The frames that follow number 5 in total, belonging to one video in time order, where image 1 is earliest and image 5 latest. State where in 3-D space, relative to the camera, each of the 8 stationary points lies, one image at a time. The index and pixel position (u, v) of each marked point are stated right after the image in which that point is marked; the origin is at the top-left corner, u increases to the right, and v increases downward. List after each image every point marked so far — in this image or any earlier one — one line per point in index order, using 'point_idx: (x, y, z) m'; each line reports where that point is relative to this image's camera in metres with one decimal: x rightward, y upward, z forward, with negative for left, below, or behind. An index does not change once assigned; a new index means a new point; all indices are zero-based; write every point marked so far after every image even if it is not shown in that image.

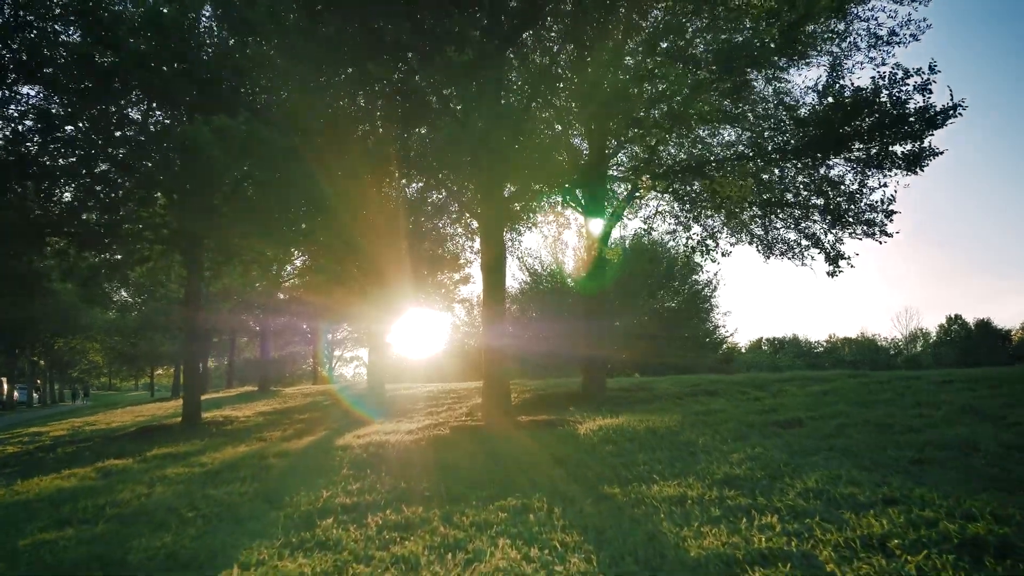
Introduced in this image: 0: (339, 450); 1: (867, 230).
0: (-1.9, -1.8, +12.4) m
1: (+5.0, +0.8, +16.1) m
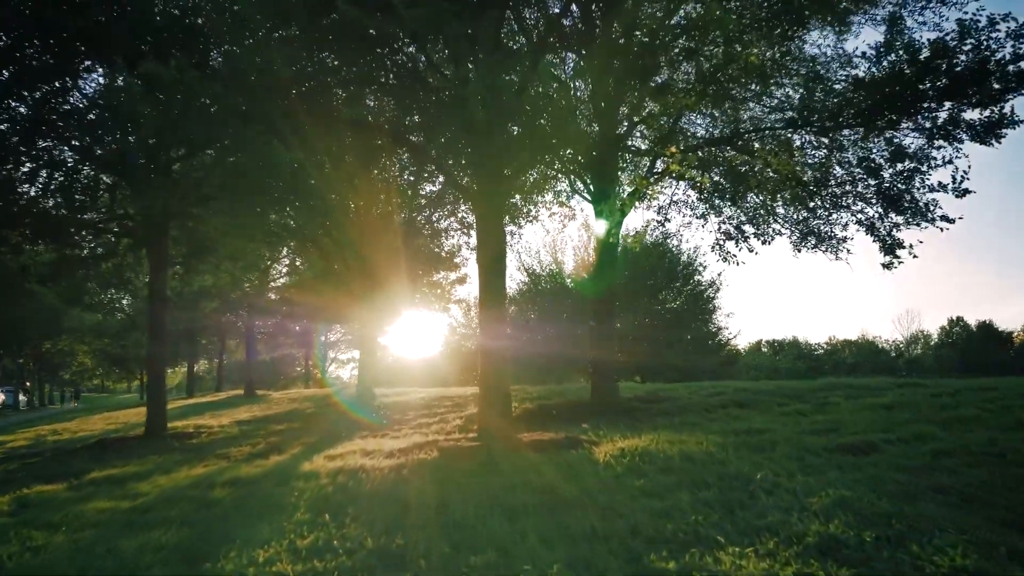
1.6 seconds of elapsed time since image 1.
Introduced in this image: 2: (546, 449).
0: (-1.9, -1.7, +10.1) m
1: (+5.1, +0.9, +13.8) m
2: (+0.3, -1.6, +11.0) m
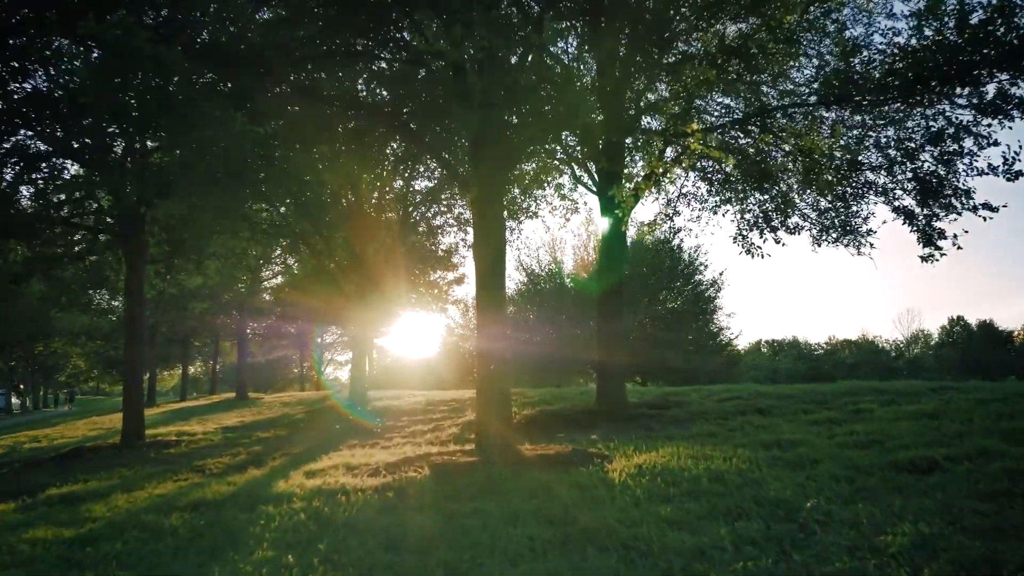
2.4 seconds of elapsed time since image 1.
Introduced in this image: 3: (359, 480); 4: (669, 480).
0: (-1.9, -1.7, +8.8) m
1: (+5.1, +0.9, +12.5) m
2: (+0.3, -1.5, +9.8) m
3: (-1.4, -1.7, +9.9) m
4: (+1.2, -1.4, +8.3) m
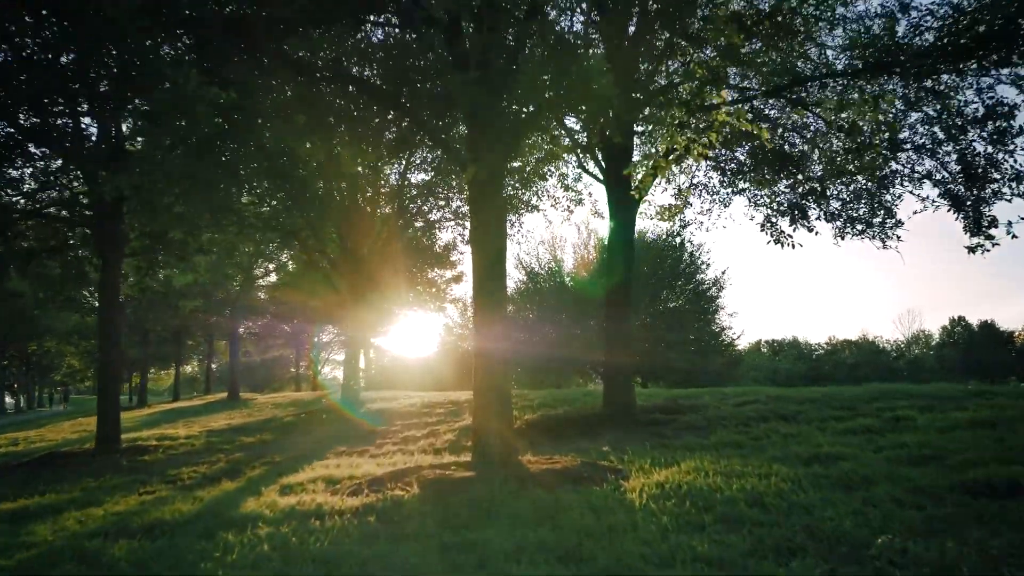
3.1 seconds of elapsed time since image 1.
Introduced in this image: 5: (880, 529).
0: (-1.8, -1.6, +7.6) m
1: (+5.1, +1.0, +11.3) m
2: (+0.4, -1.5, +8.5) m
3: (-1.3, -1.6, +8.7) m
4: (+1.2, -1.4, +7.0) m
5: (+1.9, -1.2, +5.8) m
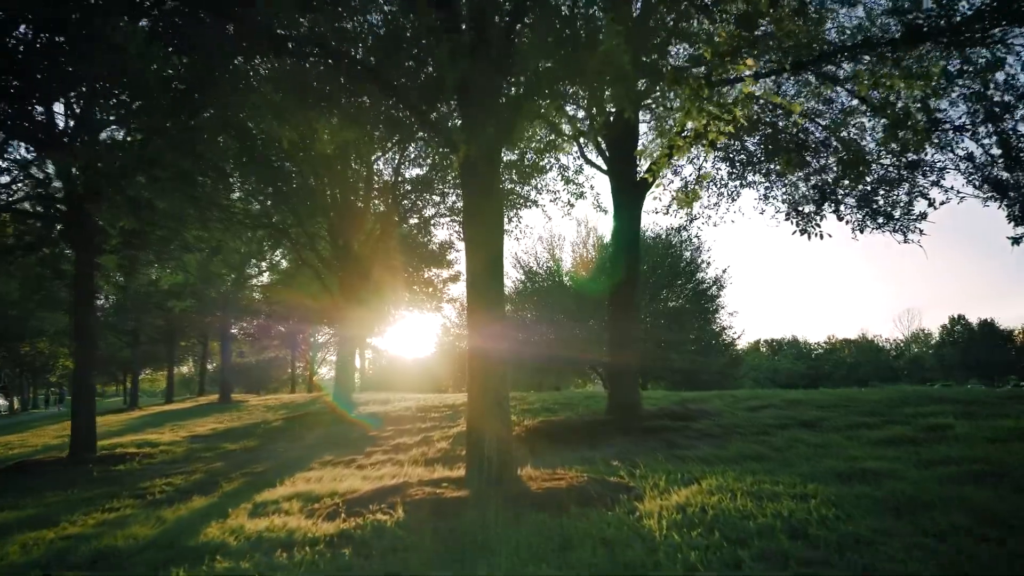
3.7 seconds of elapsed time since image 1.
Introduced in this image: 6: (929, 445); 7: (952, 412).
0: (-1.8, -1.6, +6.5) m
1: (+5.0, +1.0, +10.3) m
2: (+0.4, -1.4, +7.5) m
3: (-1.3, -1.6, +7.7) m
4: (+1.2, -1.3, +6.0) m
5: (+1.9, -1.2, +4.7) m
6: (+3.3, -1.3, +9.0) m
7: (+4.5, -1.2, +11.5) m
